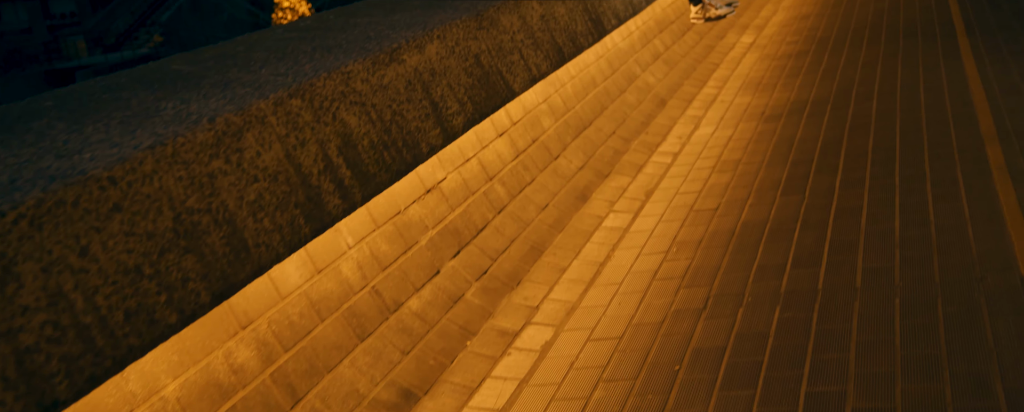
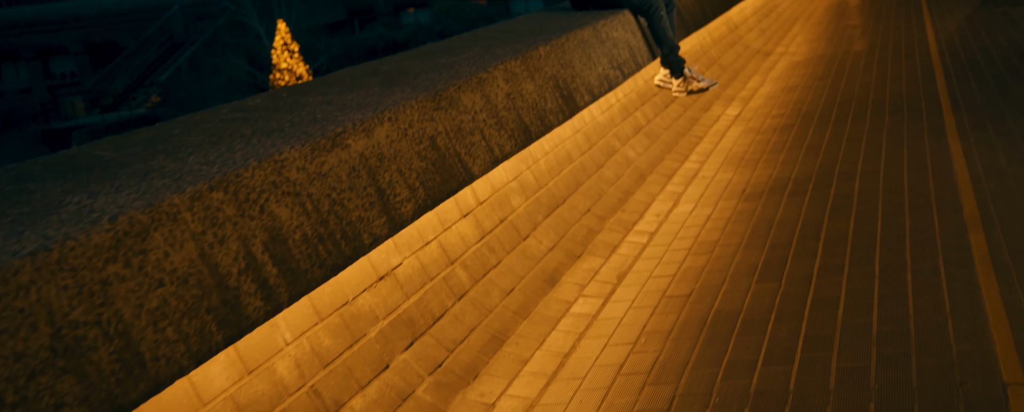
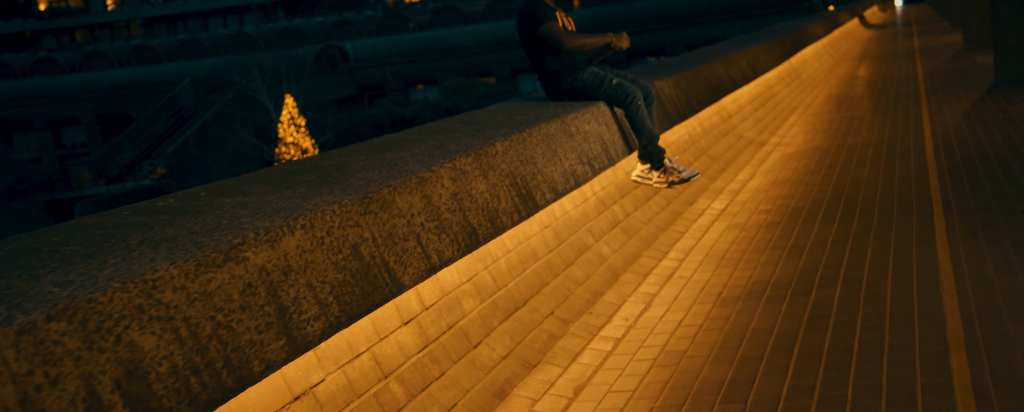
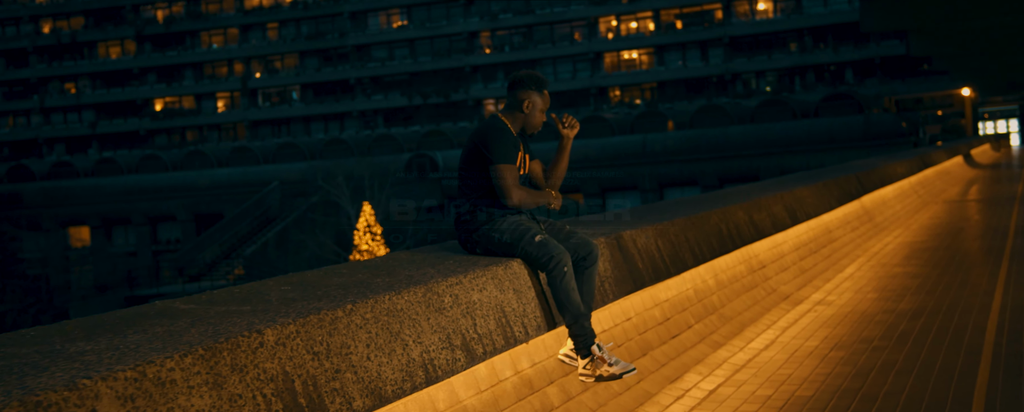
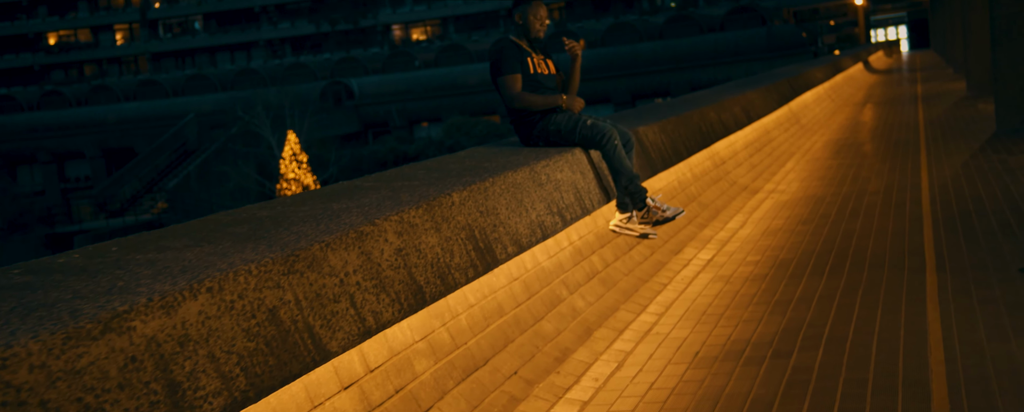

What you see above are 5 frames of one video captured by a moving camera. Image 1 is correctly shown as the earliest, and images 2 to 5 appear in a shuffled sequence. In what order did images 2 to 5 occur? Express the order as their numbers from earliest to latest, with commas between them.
2, 3, 5, 4
